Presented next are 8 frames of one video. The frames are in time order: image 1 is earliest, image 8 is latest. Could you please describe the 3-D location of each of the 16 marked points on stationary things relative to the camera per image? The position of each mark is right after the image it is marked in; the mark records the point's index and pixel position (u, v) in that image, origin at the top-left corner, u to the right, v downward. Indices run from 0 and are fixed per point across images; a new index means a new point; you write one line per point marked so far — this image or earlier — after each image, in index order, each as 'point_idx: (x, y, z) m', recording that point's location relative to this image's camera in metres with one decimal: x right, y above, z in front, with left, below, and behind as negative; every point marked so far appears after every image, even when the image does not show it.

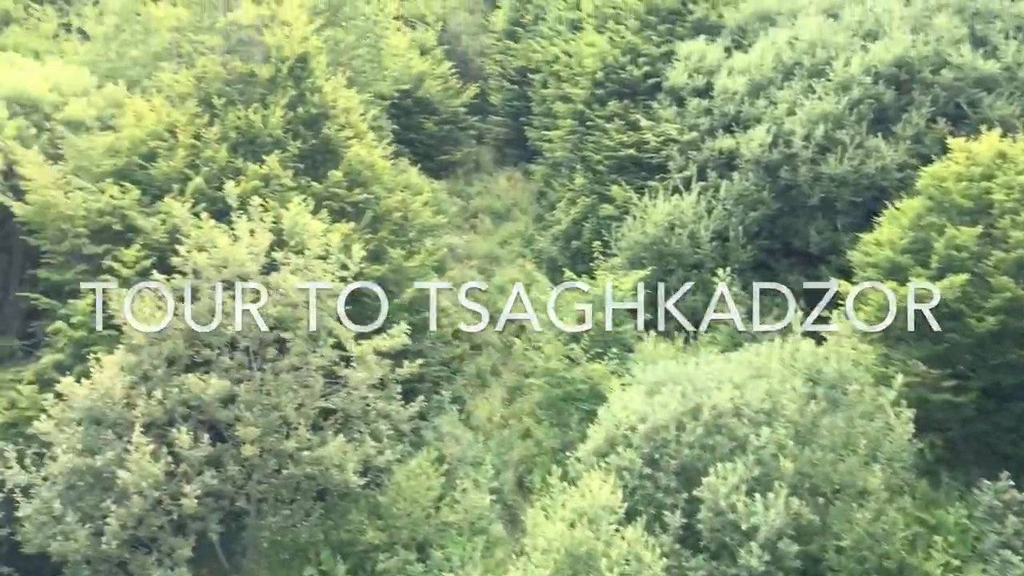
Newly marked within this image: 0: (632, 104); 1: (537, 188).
0: (+1.7, +2.7, +14.3) m
1: (+0.1, +1.6, +15.4) m
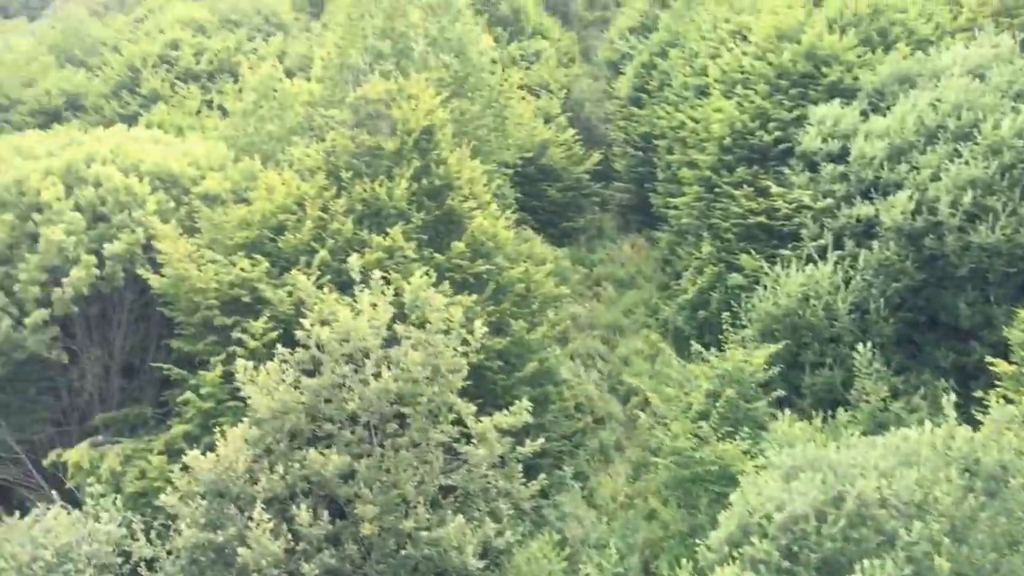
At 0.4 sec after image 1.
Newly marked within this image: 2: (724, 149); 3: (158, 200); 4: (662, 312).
0: (+3.5, +1.7, +13.8) m
1: (+2.0, +0.5, +15.0) m
2: (+3.0, +2.0, +13.6) m
3: (-4.5, +1.2, +12.4) m
4: (+2.1, -0.3, +14.1) m
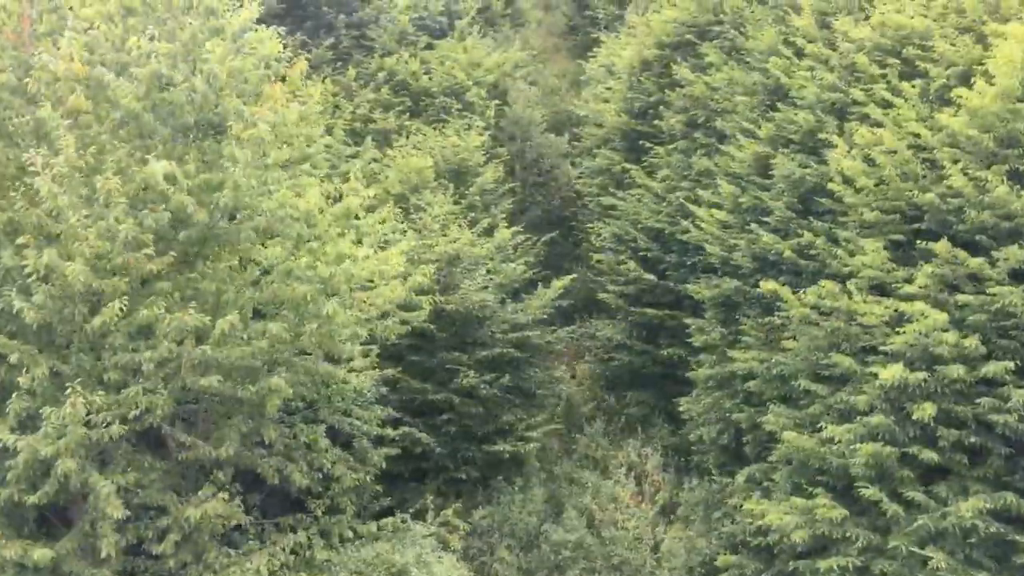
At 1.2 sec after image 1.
0: (+5.1, +0.6, +12.5) m
1: (+3.8, -0.7, +13.8) m
2: (+4.6, +0.9, +12.4) m
3: (-2.9, -0.1, +12.1) m
4: (+3.8, -1.5, +12.8) m
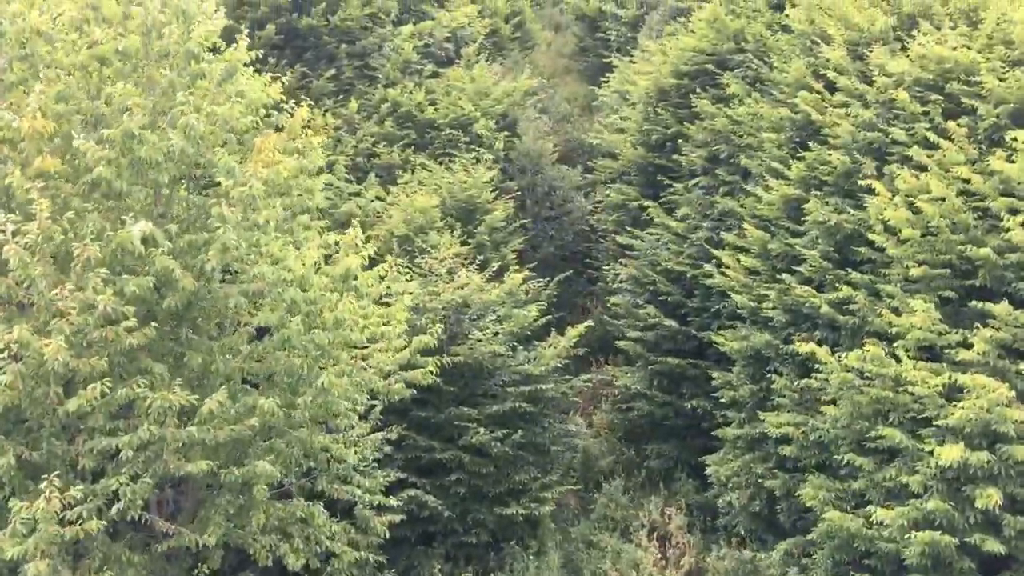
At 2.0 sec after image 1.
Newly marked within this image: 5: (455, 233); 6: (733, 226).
0: (+5.2, -0.2, +11.4) m
1: (+4.0, -1.4, +12.7) m
2: (+4.7, +0.2, +11.3) m
3: (-2.8, -0.9, +11.0) m
4: (+4.0, -2.2, +11.7) m
5: (-1.1, +1.0, +18.7) m
6: (+3.6, +1.0, +15.9) m
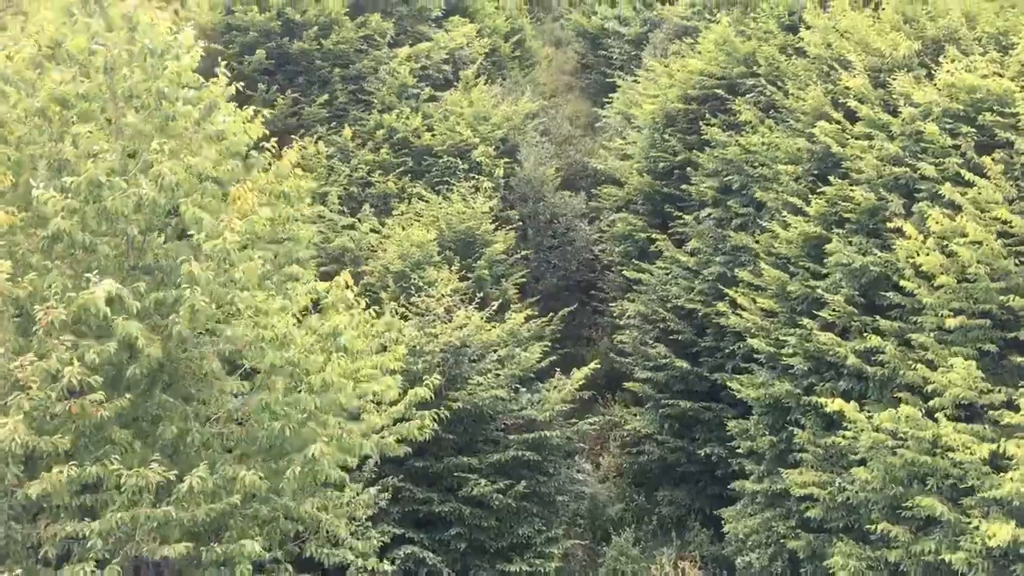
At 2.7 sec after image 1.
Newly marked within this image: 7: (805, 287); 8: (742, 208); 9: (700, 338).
0: (+5.3, -0.7, +10.5) m
1: (+4.0, -2.0, +11.8) m
2: (+4.8, -0.4, +10.4) m
3: (-2.8, -1.5, +10.1) m
4: (+4.0, -2.8, +10.7) m
5: (-1.1, +0.4, +17.8) m
6: (+3.6, +0.4, +15.0) m
7: (+3.9, 0.0, +12.9) m
8: (+3.7, +1.3, +15.6) m
9: (+3.0, -0.8, +15.8) m
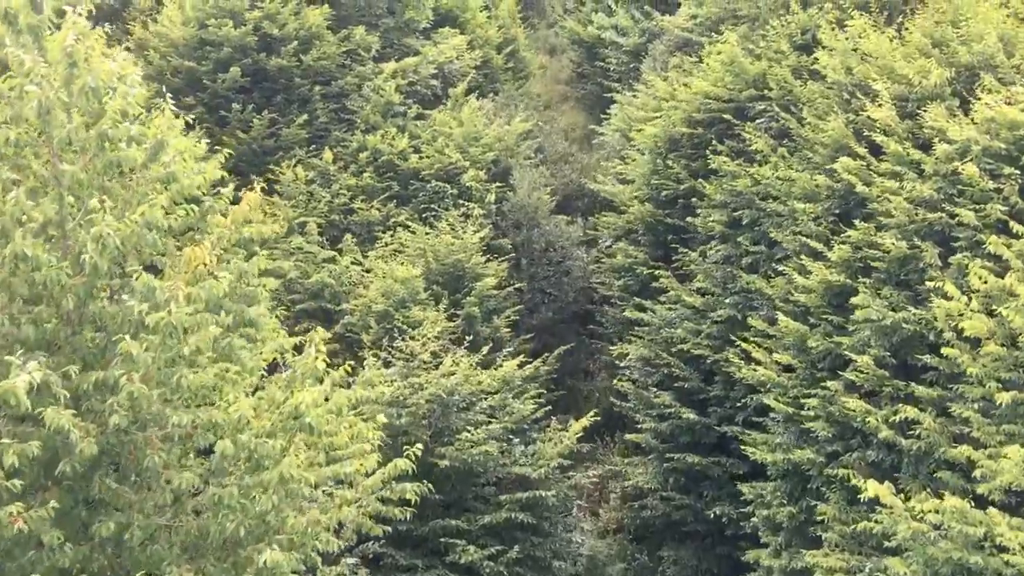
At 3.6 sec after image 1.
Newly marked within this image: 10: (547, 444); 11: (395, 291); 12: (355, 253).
0: (+5.2, -1.4, +9.2) m
1: (+3.9, -2.7, +10.5) m
2: (+4.7, -1.1, +9.1) m
3: (-2.9, -2.2, +8.9) m
4: (+3.9, -3.5, +9.5) m
5: (-1.2, -0.3, +16.5) m
6: (+3.5, -0.3, +13.7) m
7: (+3.8, -0.7, +11.7) m
8: (+3.5, +0.6, +14.3) m
9: (+2.9, -1.5, +14.5) m
10: (+0.5, -2.4, +14.7) m
11: (-1.9, -0.1, +16.2) m
12: (-2.9, +0.6, +17.5) m
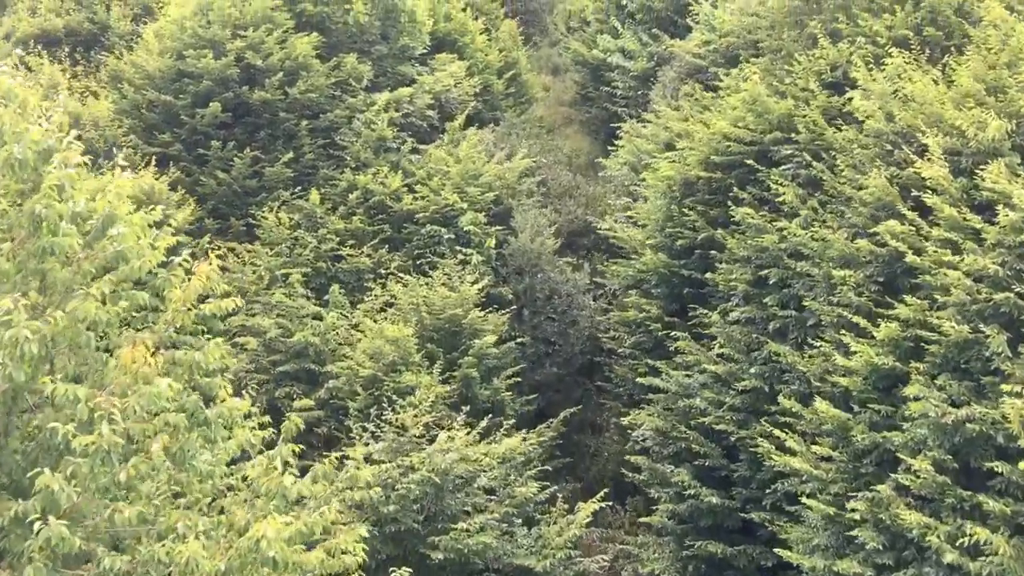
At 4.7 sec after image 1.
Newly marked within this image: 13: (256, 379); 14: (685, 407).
0: (+5.2, -2.2, +7.8) m
1: (+3.9, -3.5, +9.1) m
2: (+4.7, -1.9, +7.7) m
3: (-2.9, -3.0, +7.4) m
4: (+3.9, -4.3, +8.0) m
5: (-1.2, -1.2, +15.1) m
6: (+3.5, -1.2, +12.2) m
7: (+3.8, -1.5, +10.2) m
8: (+3.5, -0.3, +12.8) m
9: (+2.9, -2.4, +13.1) m
10: (+0.6, -3.3, +13.3) m
11: (-1.9, -1.0, +14.7) m
12: (-2.8, -0.3, +16.1) m
13: (-3.9, -1.4, +15.0) m
14: (+2.4, -1.7, +13.8) m
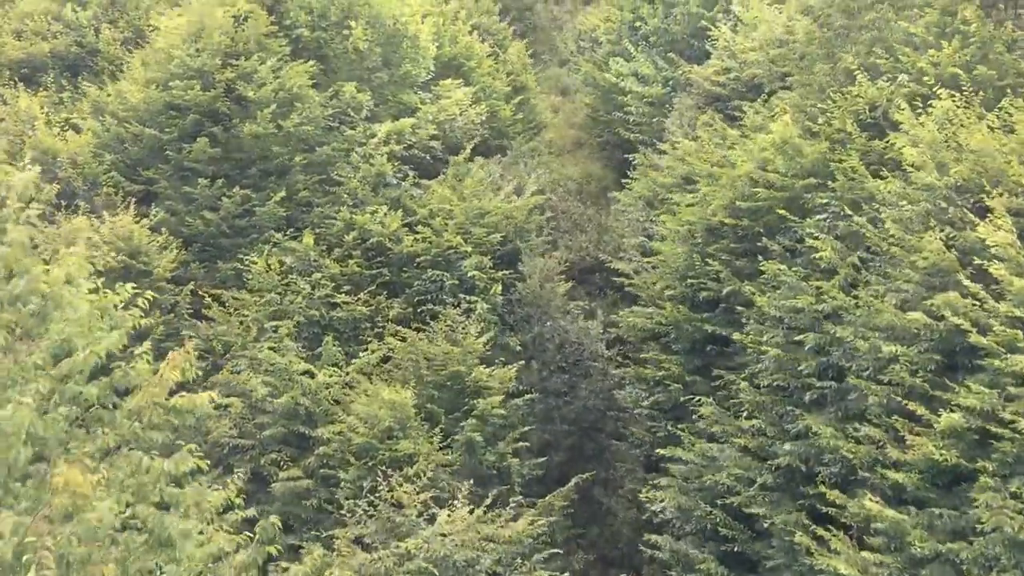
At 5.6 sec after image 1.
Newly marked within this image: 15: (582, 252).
0: (+5.2, -3.0, +6.5) m
1: (+4.0, -4.3, +7.7) m
2: (+4.7, -2.7, +6.4) m
3: (-2.8, -3.8, +6.1) m
4: (+4.0, -5.1, +6.7) m
5: (-1.1, -2.0, +13.8) m
6: (+3.6, -2.0, +10.9) m
7: (+3.9, -2.3, +8.9) m
8: (+3.6, -1.1, +11.6) m
9: (+3.0, -3.2, +11.8) m
10: (+0.6, -4.1, +12.0) m
11: (-1.8, -1.8, +13.5) m
12: (-2.7, -1.1, +14.8) m
13: (-3.8, -2.2, +13.7) m
14: (+2.5, -2.5, +12.5) m
15: (+1.4, +0.6, +19.4) m
